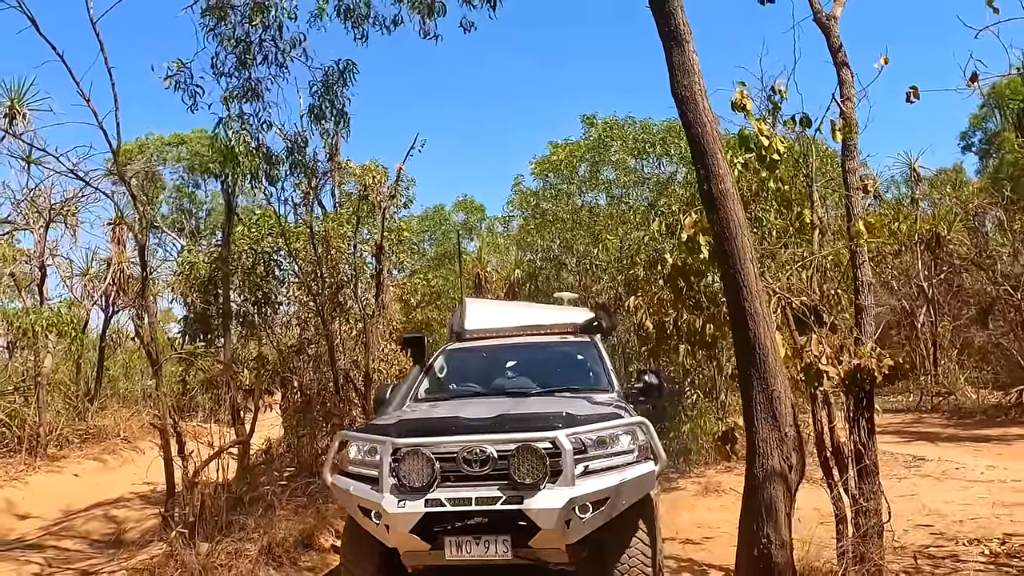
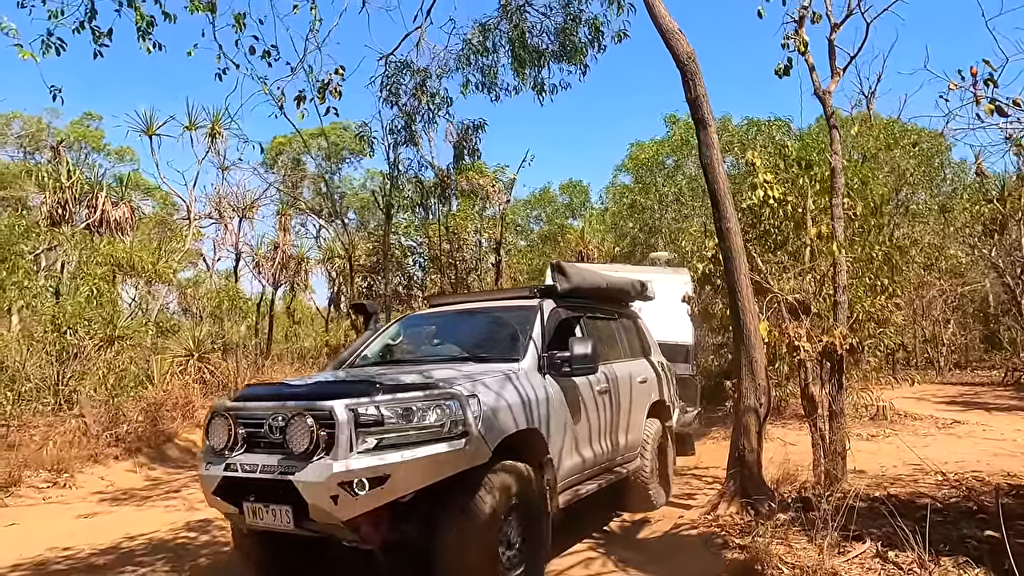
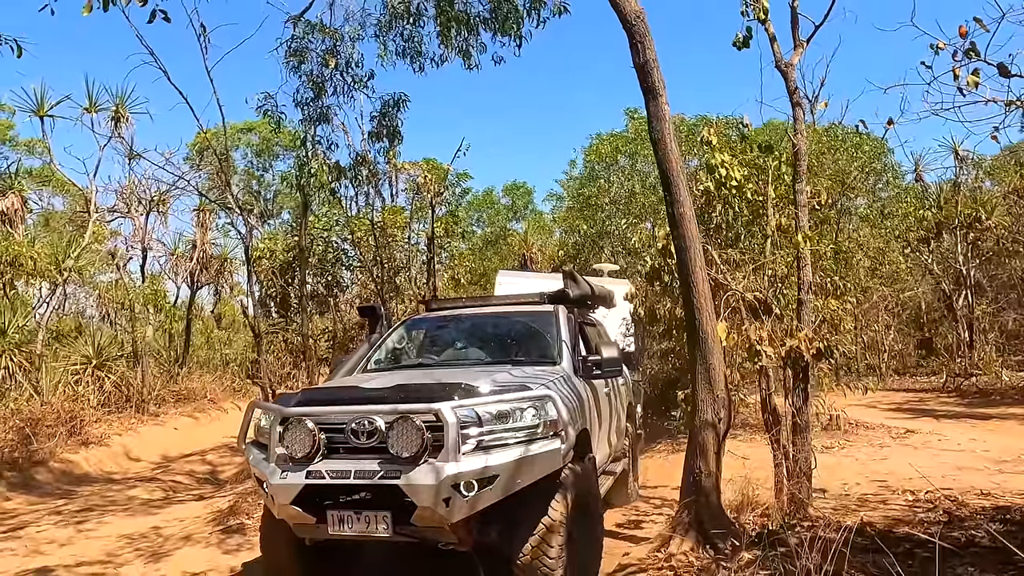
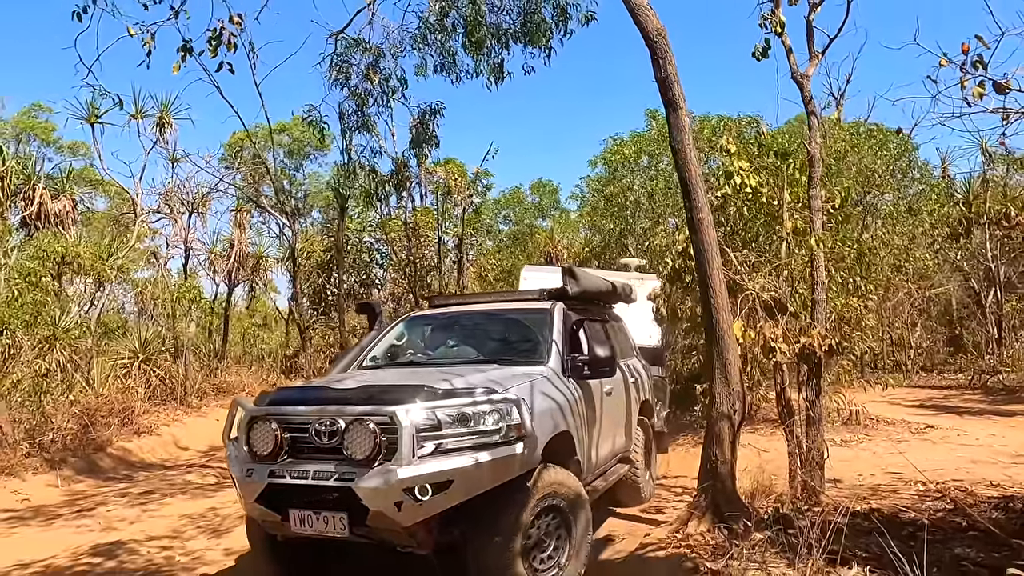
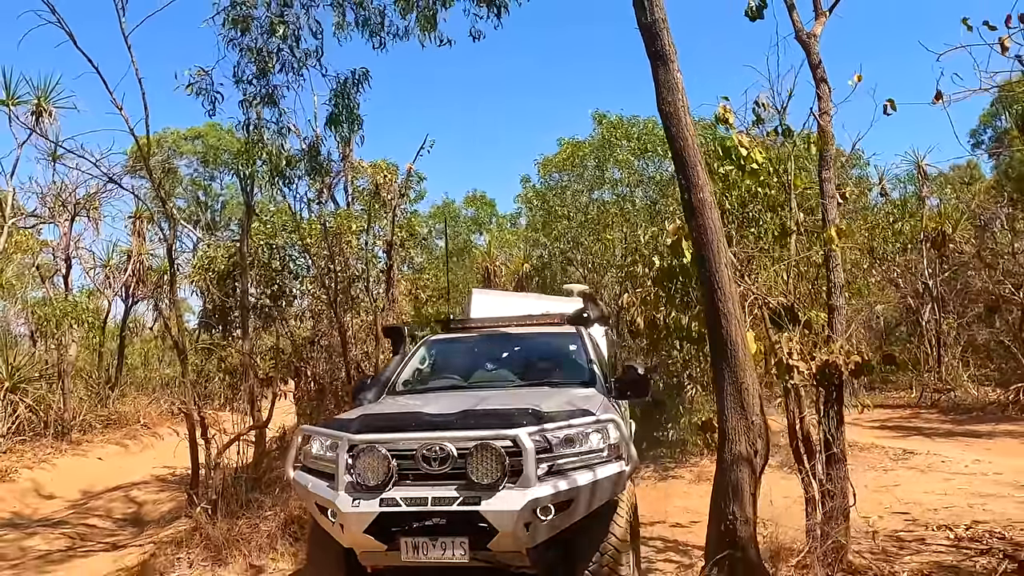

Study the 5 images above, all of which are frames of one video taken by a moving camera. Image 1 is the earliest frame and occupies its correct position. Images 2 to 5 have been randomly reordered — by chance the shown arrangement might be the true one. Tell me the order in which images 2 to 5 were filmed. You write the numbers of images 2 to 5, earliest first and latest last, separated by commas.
5, 3, 4, 2
